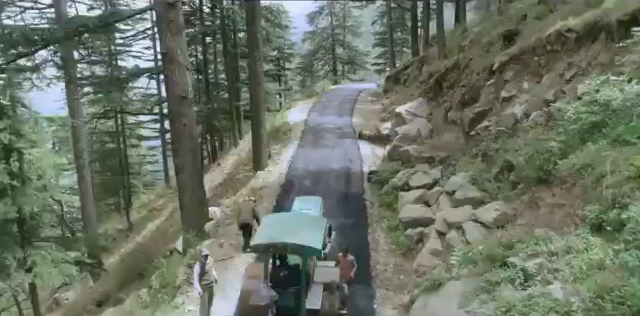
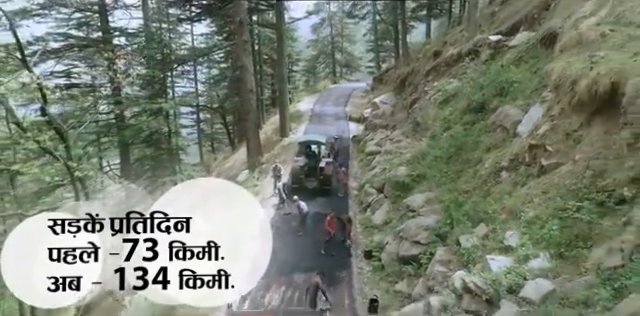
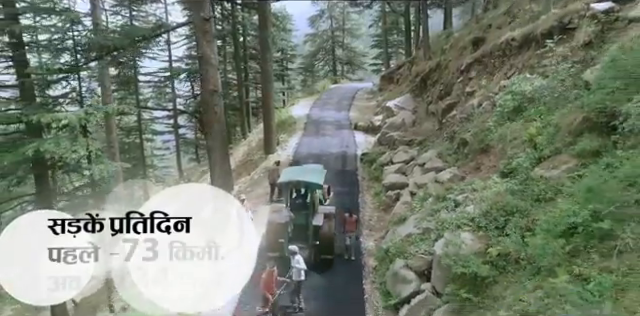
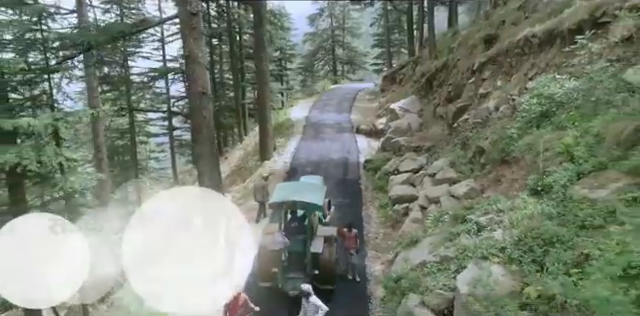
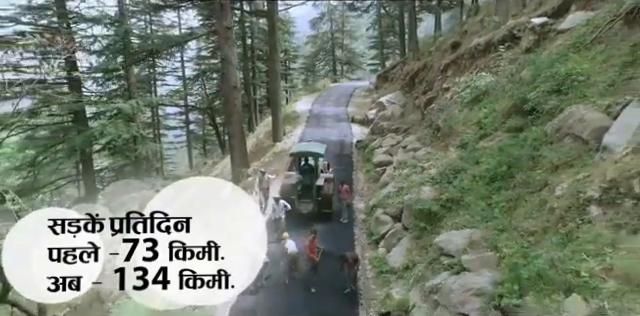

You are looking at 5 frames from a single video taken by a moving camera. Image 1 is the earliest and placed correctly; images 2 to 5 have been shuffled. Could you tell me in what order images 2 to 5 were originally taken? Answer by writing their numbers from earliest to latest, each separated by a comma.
4, 3, 5, 2
